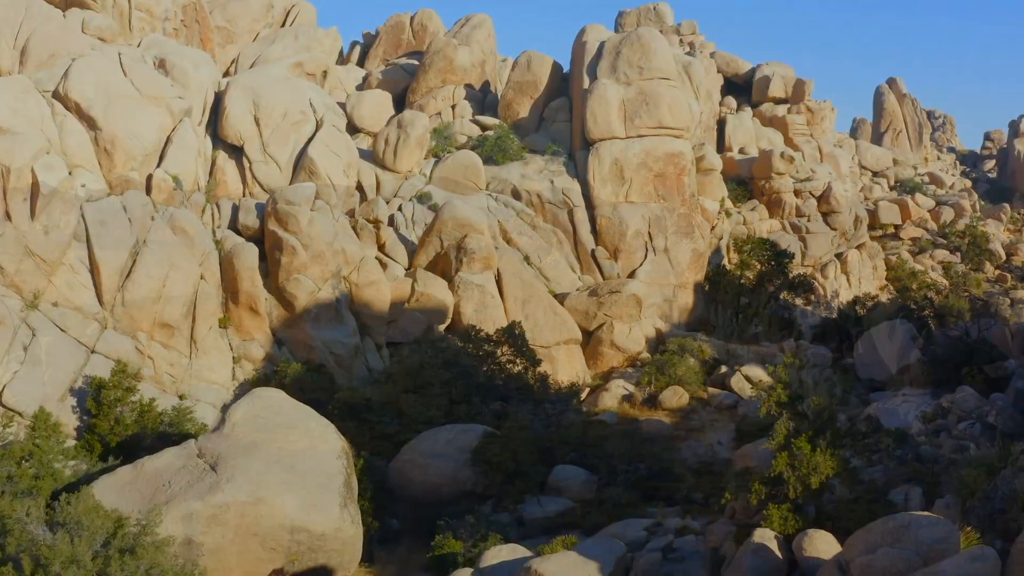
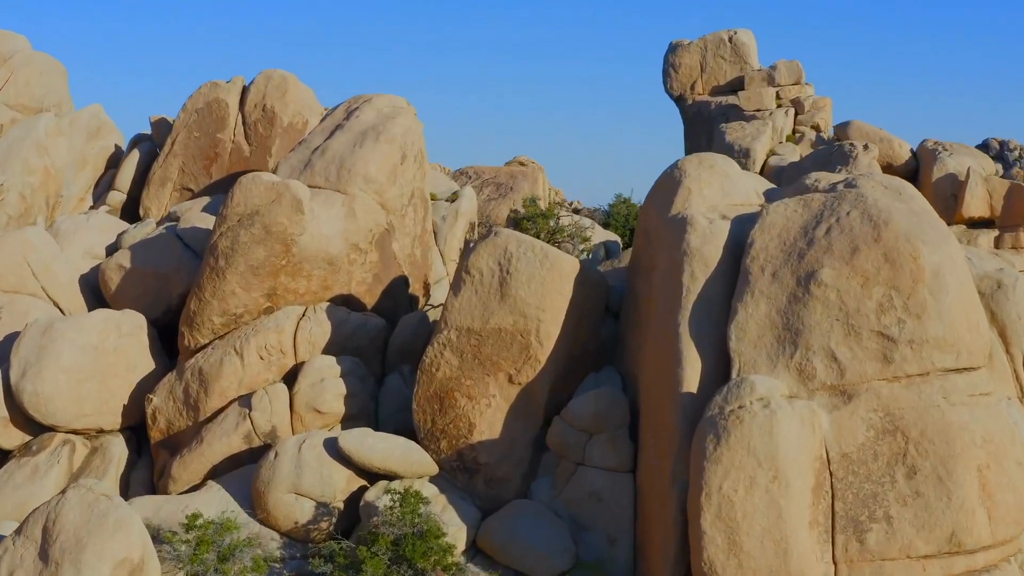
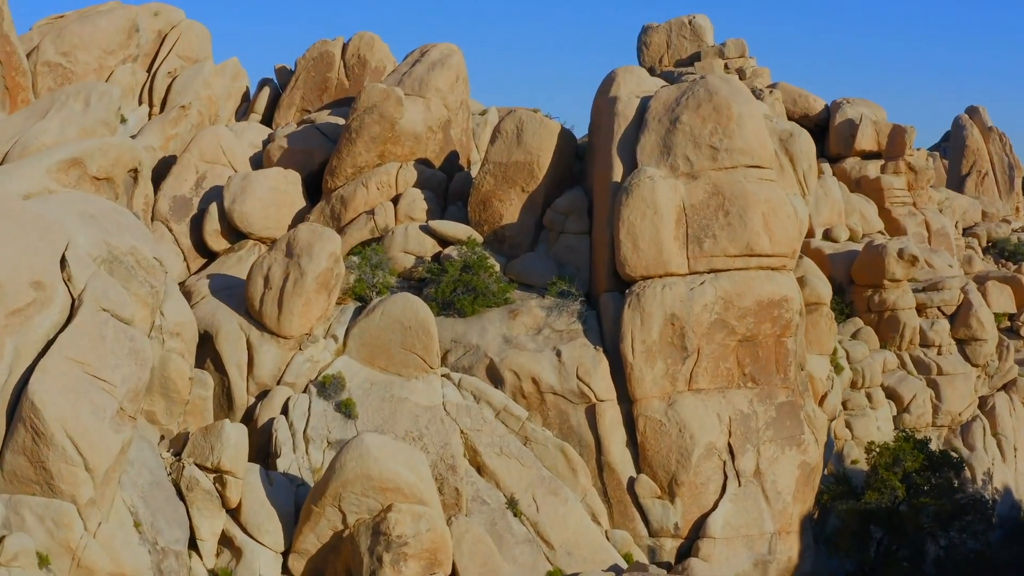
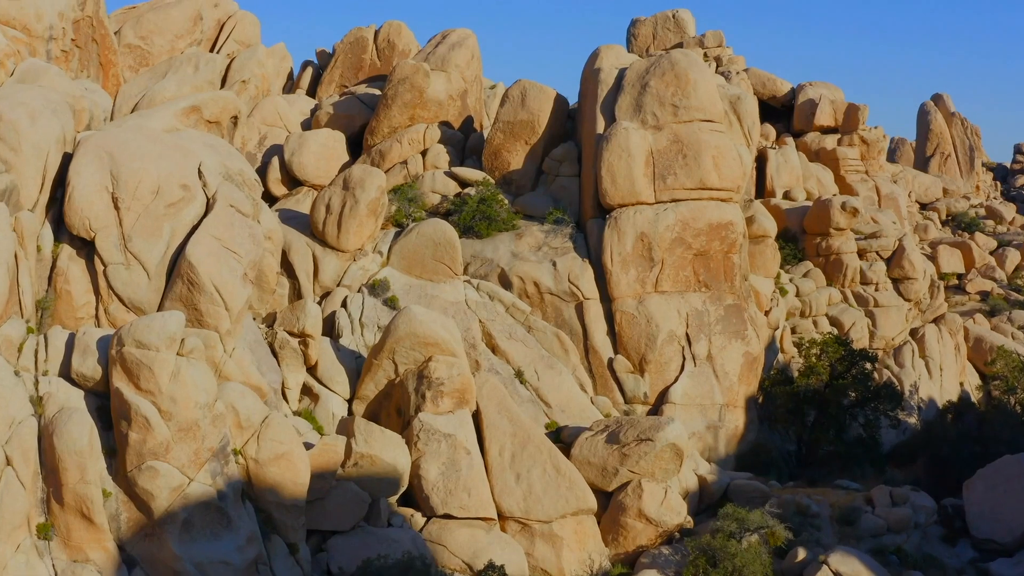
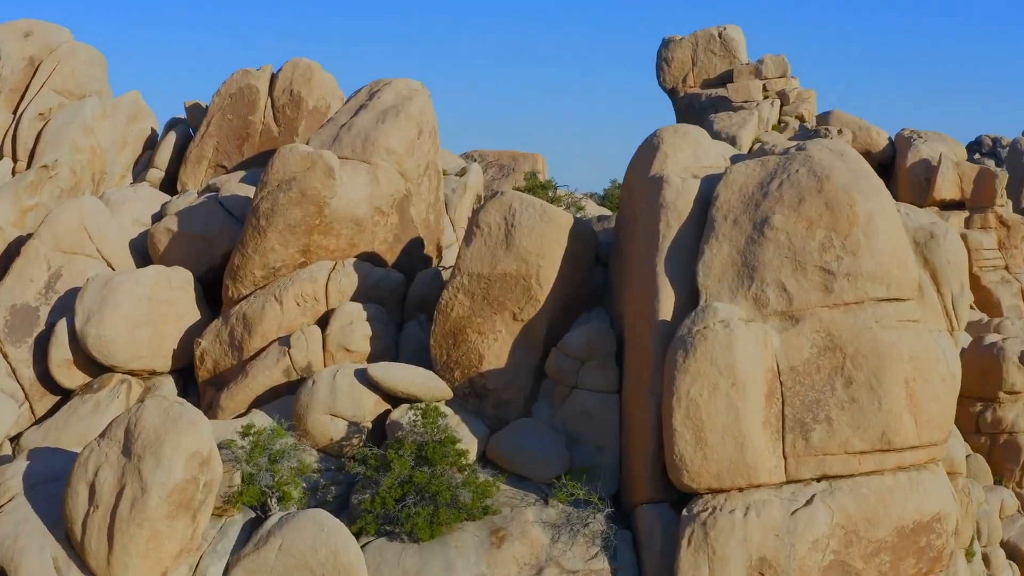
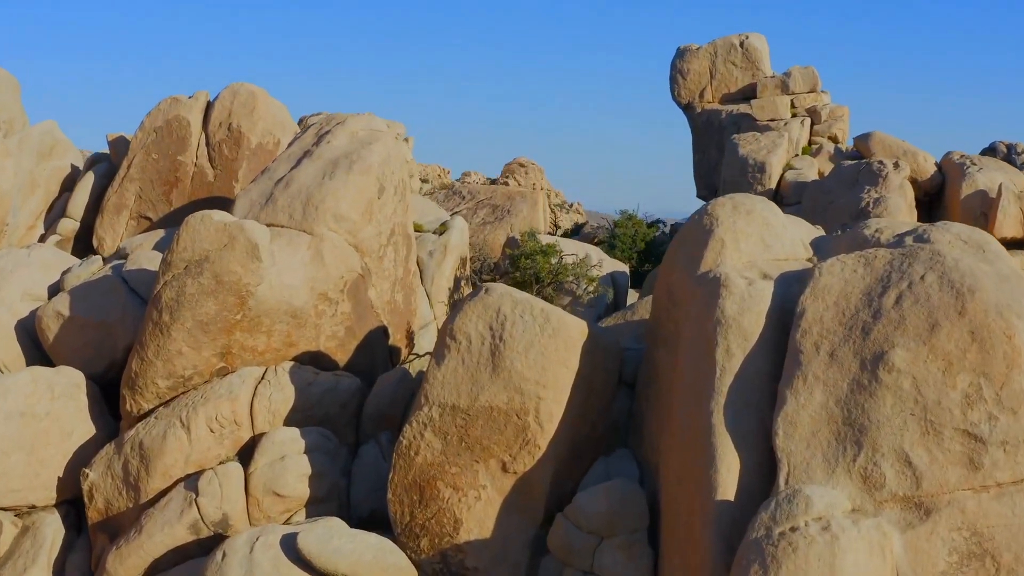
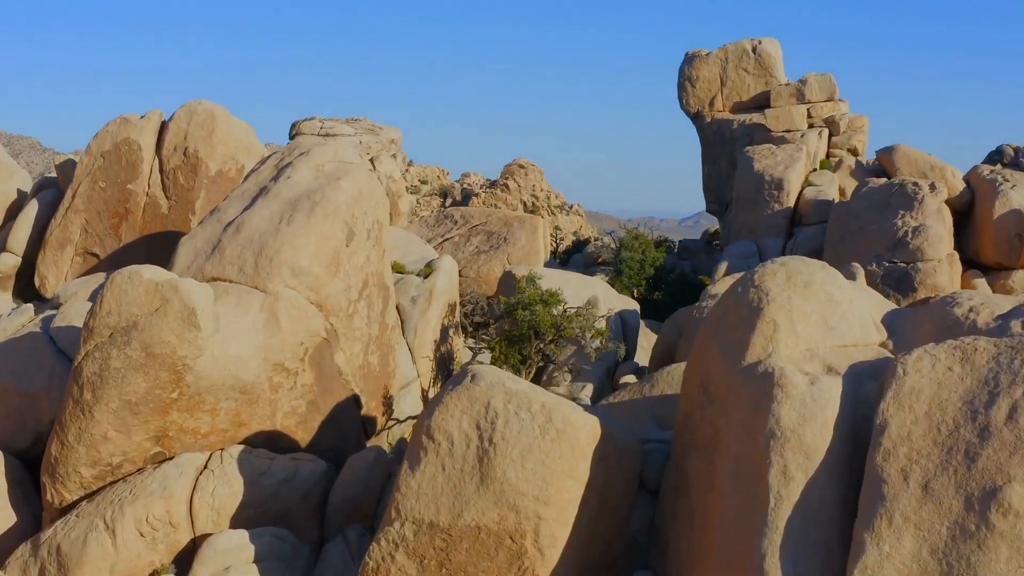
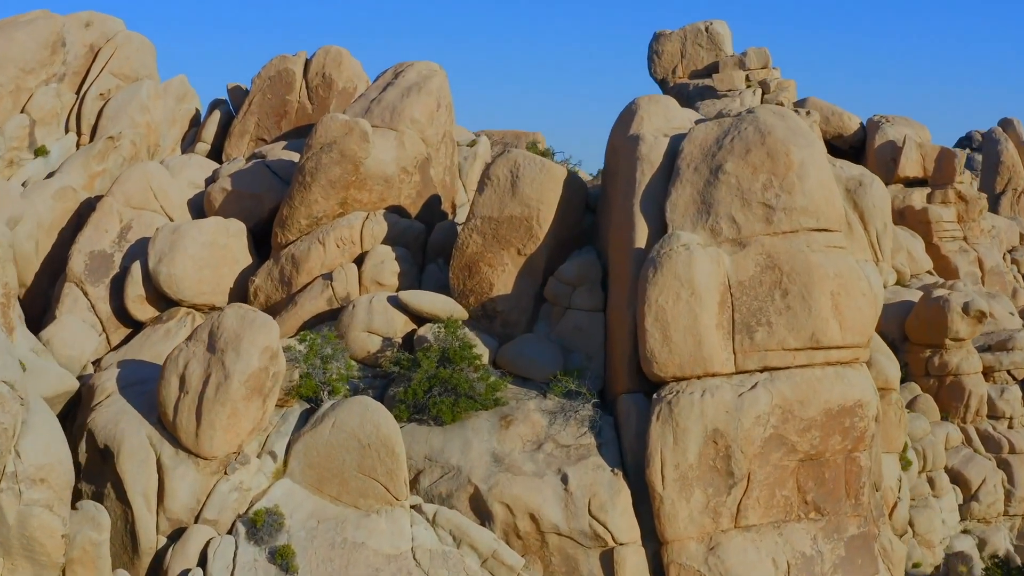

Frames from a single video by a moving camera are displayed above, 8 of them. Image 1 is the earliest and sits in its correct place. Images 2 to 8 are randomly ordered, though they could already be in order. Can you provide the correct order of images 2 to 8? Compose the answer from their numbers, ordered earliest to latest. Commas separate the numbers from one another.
4, 3, 8, 5, 2, 6, 7
